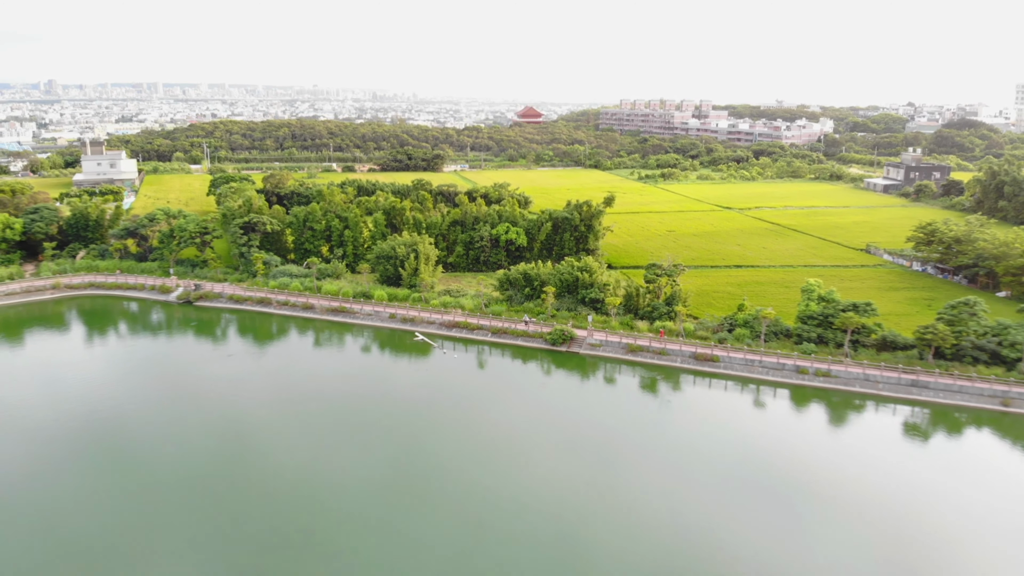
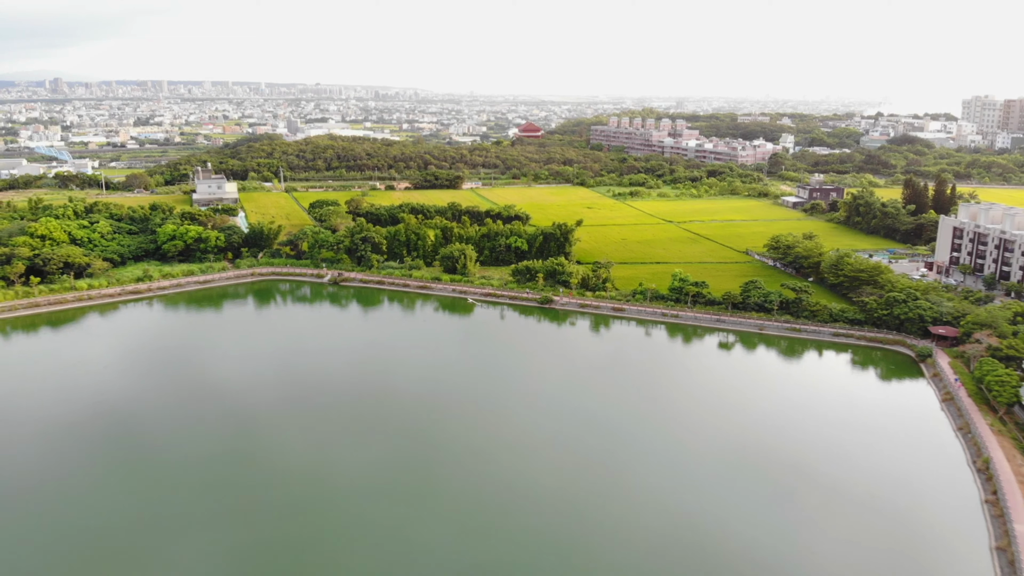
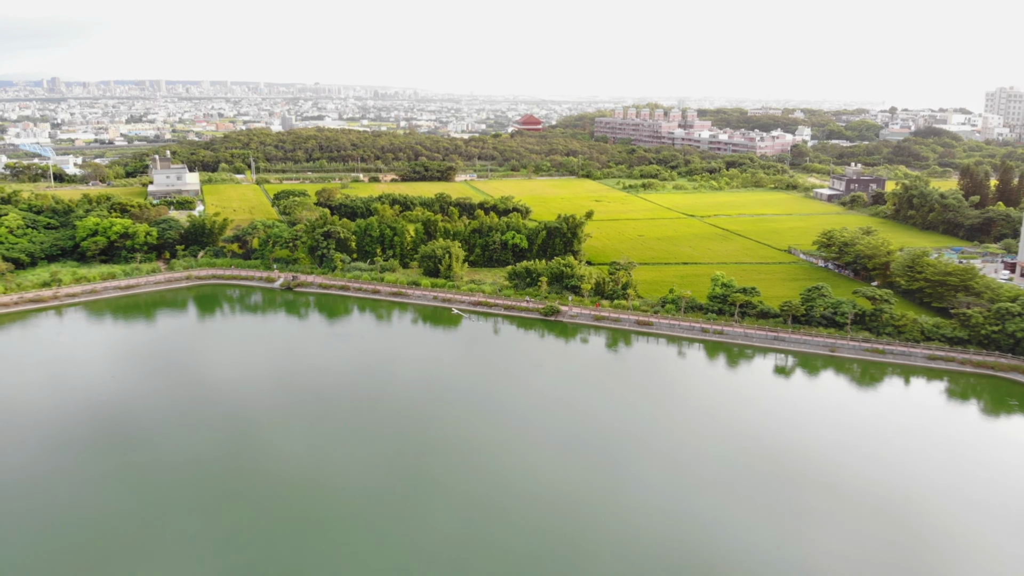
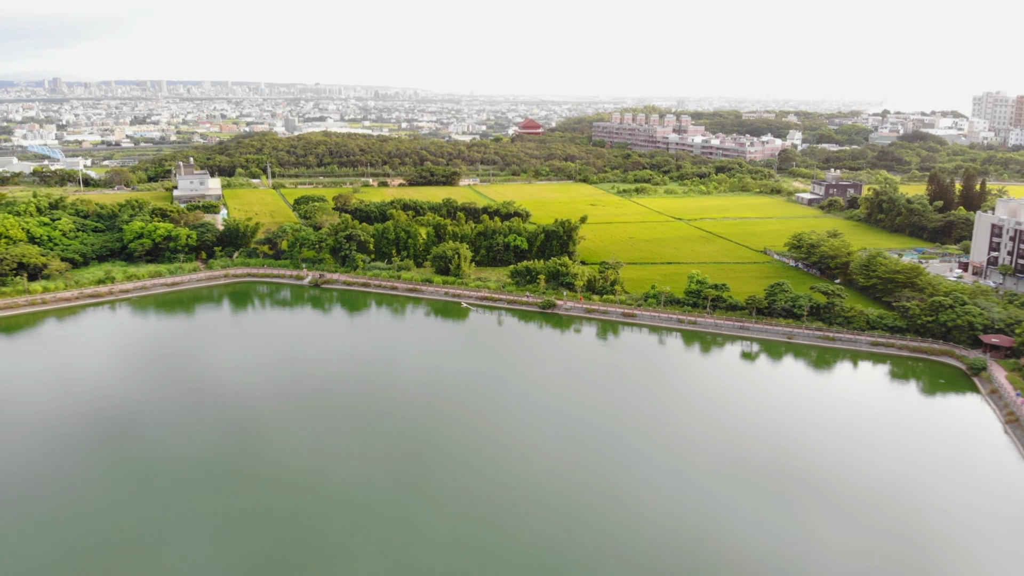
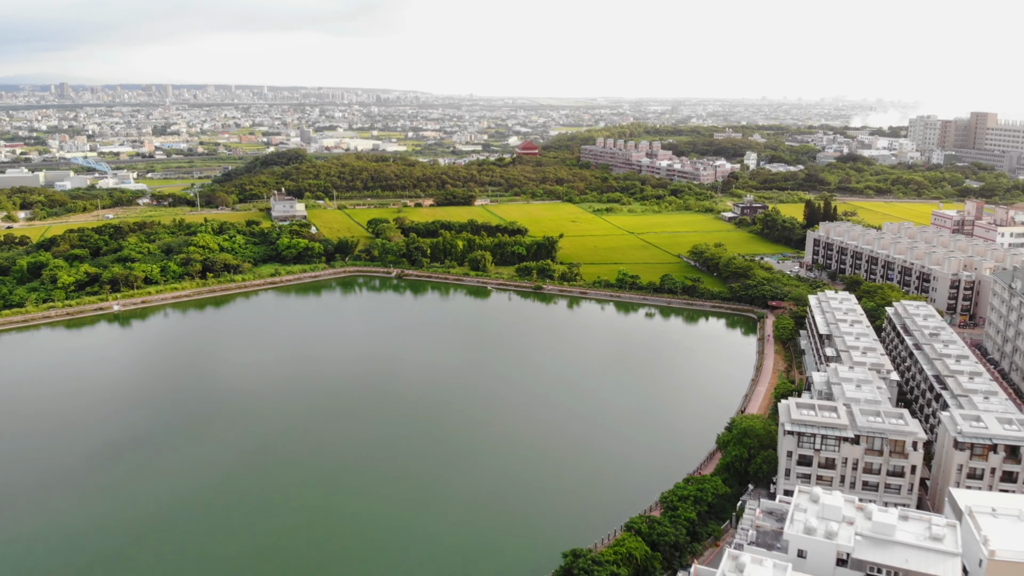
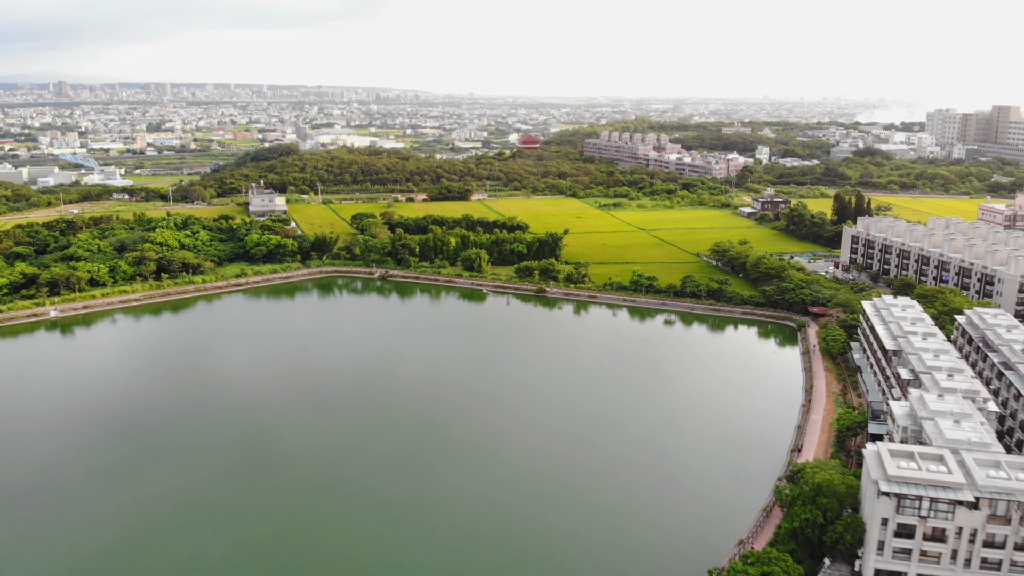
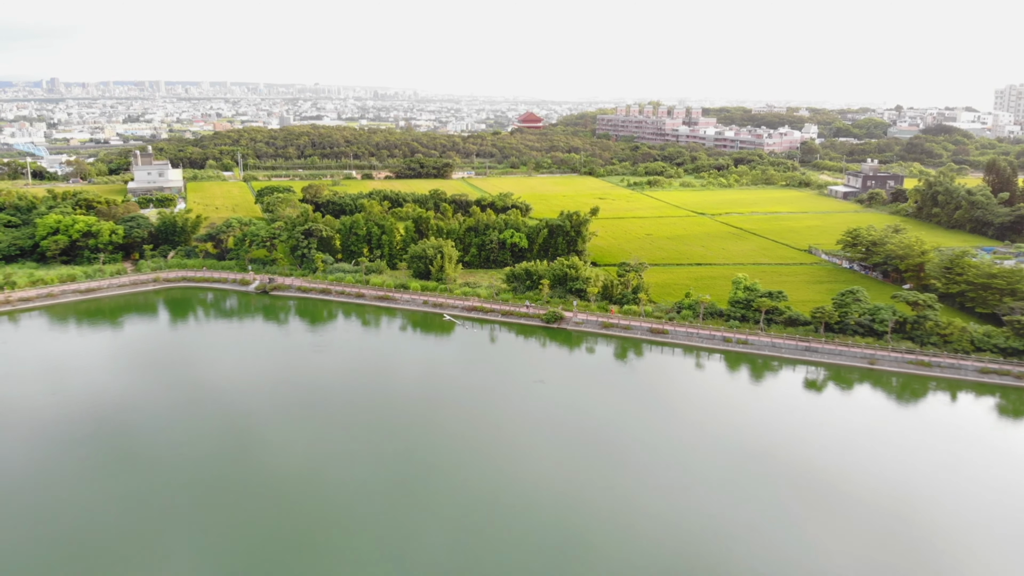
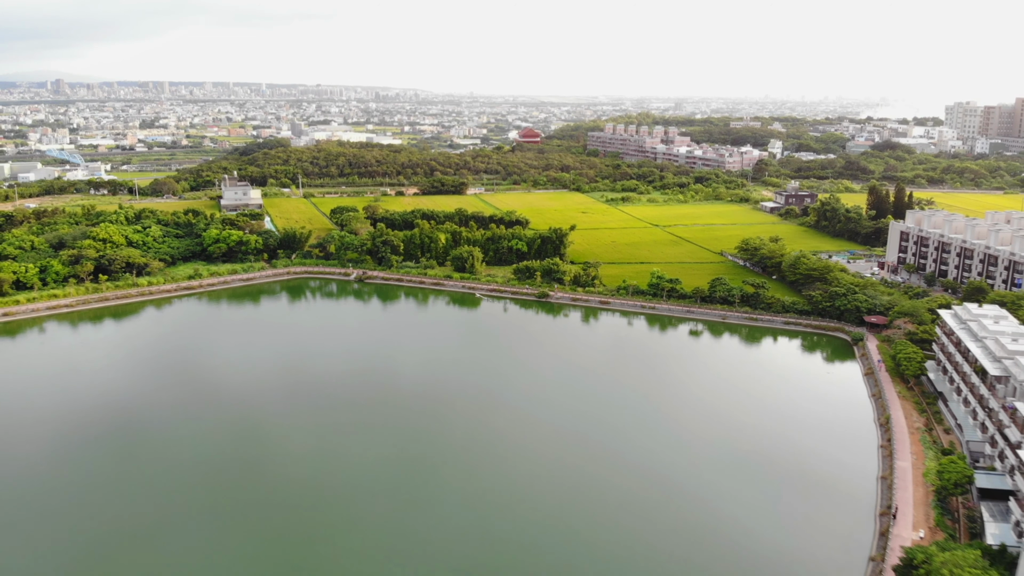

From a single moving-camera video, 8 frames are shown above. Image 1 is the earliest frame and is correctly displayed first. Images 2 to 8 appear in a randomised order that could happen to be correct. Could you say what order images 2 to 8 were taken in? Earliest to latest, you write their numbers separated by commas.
7, 3, 4, 2, 8, 6, 5
